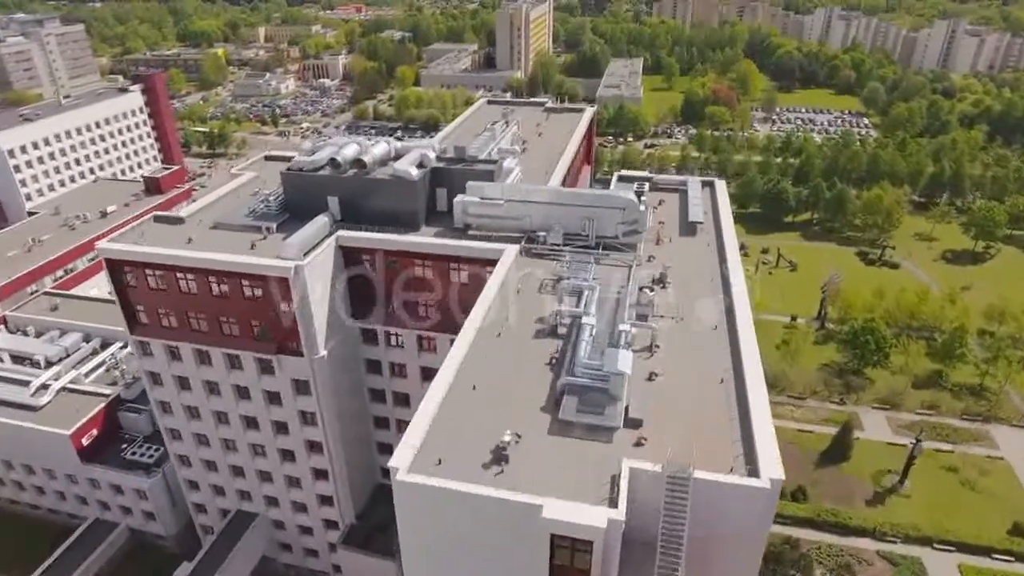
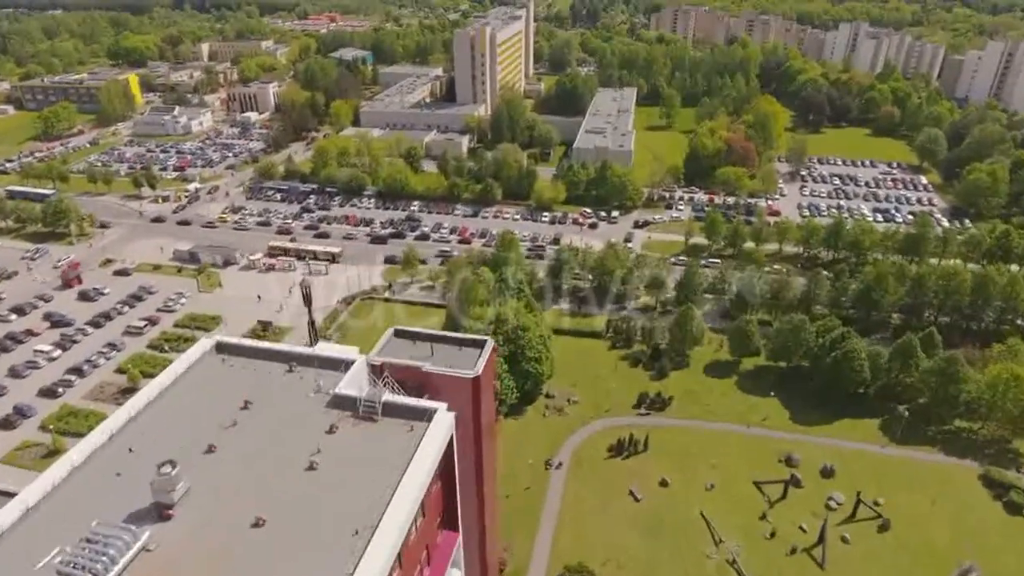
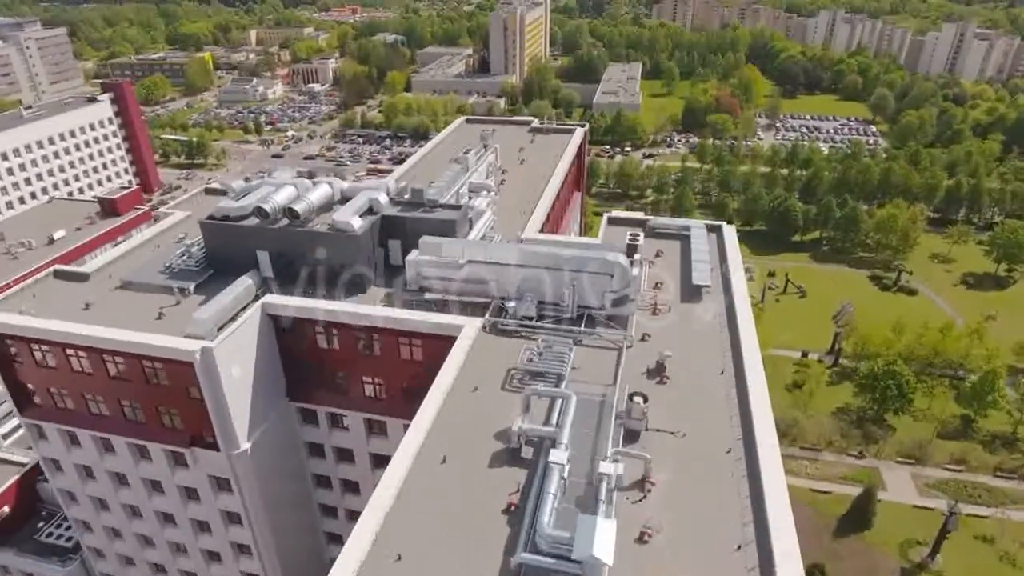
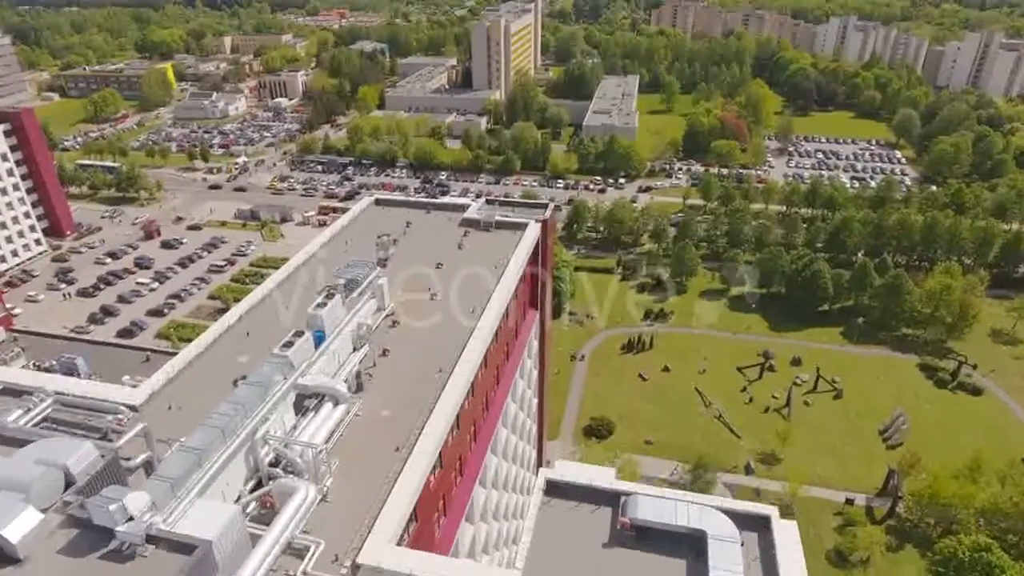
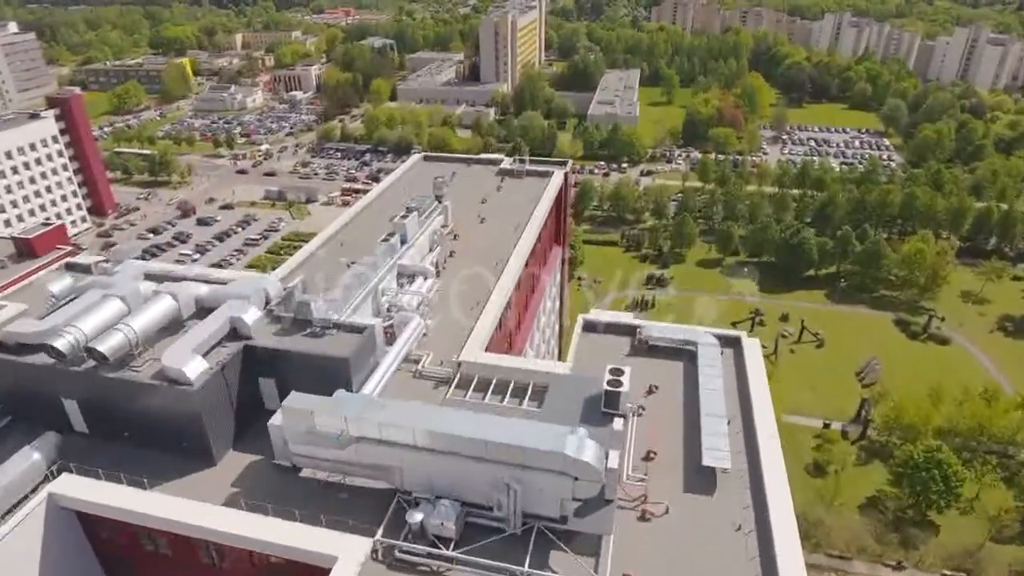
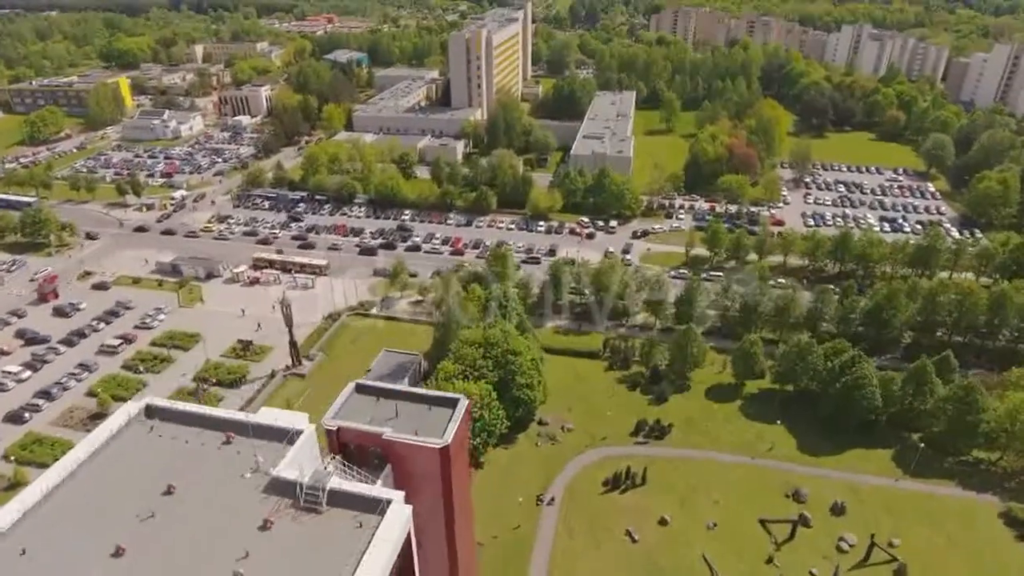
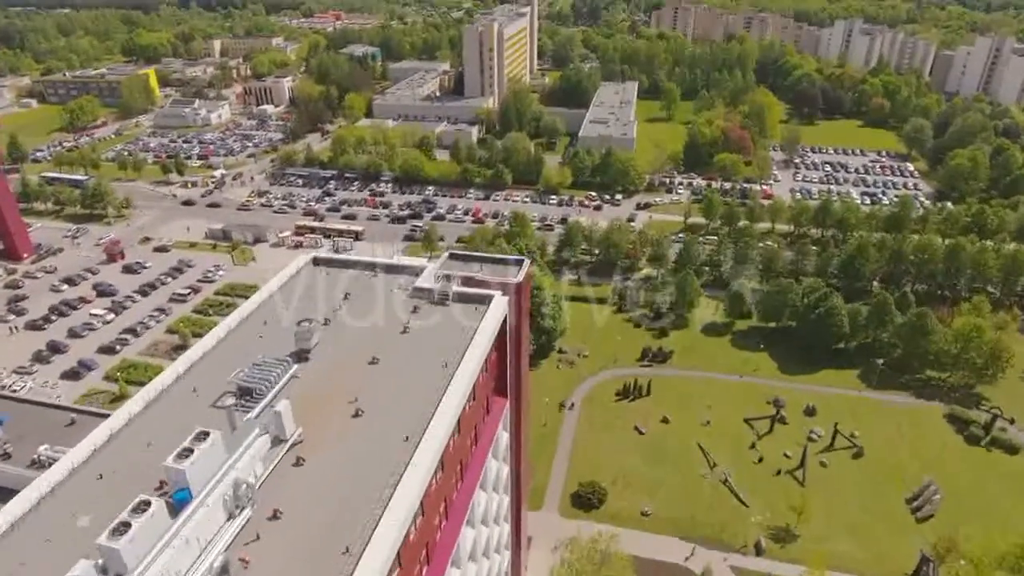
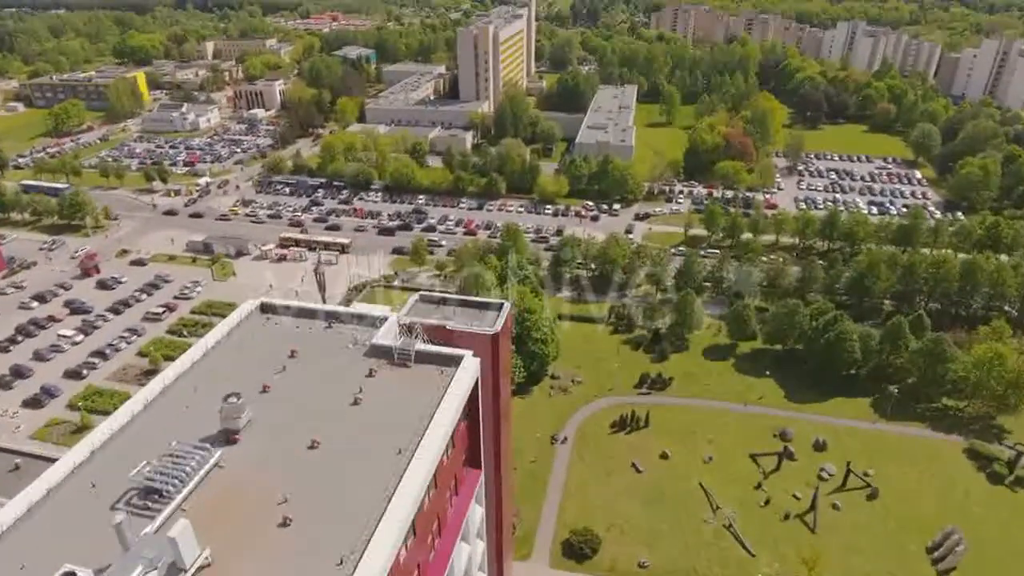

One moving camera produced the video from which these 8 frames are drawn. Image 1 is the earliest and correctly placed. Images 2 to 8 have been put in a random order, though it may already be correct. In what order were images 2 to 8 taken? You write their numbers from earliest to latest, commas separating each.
3, 5, 4, 7, 8, 2, 6
